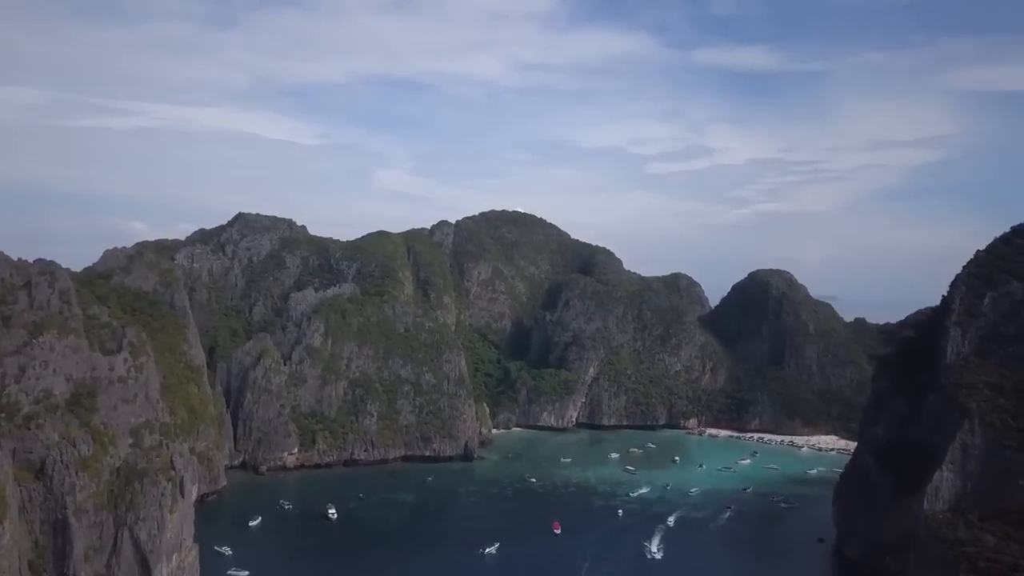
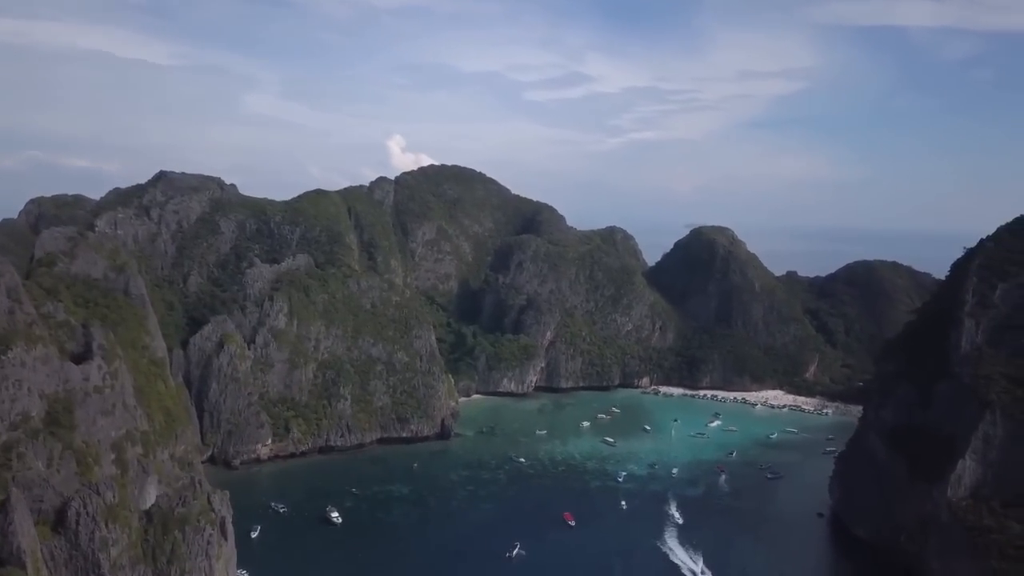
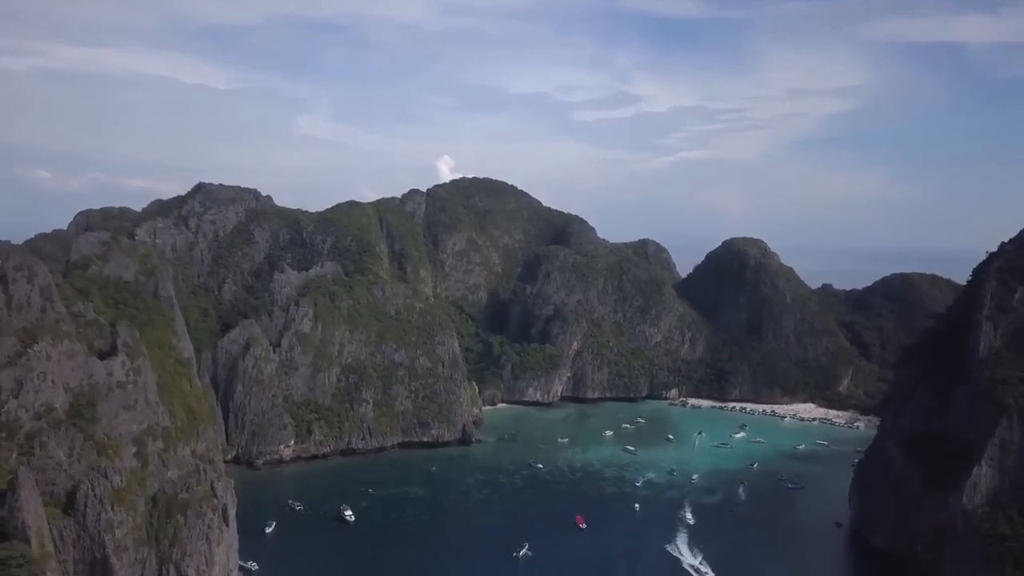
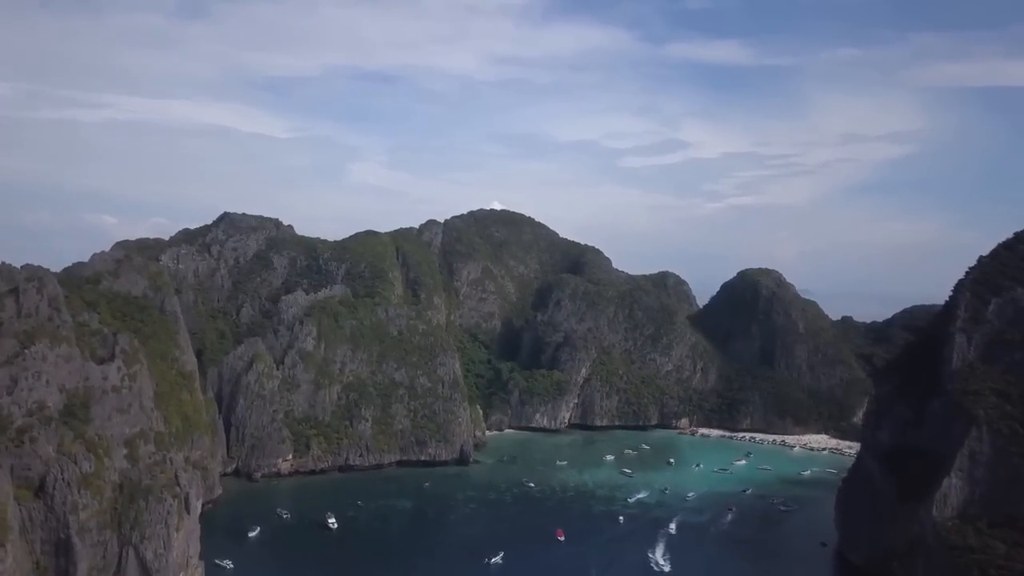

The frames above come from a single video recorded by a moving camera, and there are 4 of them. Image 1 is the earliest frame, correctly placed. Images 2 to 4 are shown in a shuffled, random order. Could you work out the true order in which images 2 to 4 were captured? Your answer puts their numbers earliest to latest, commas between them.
4, 3, 2
